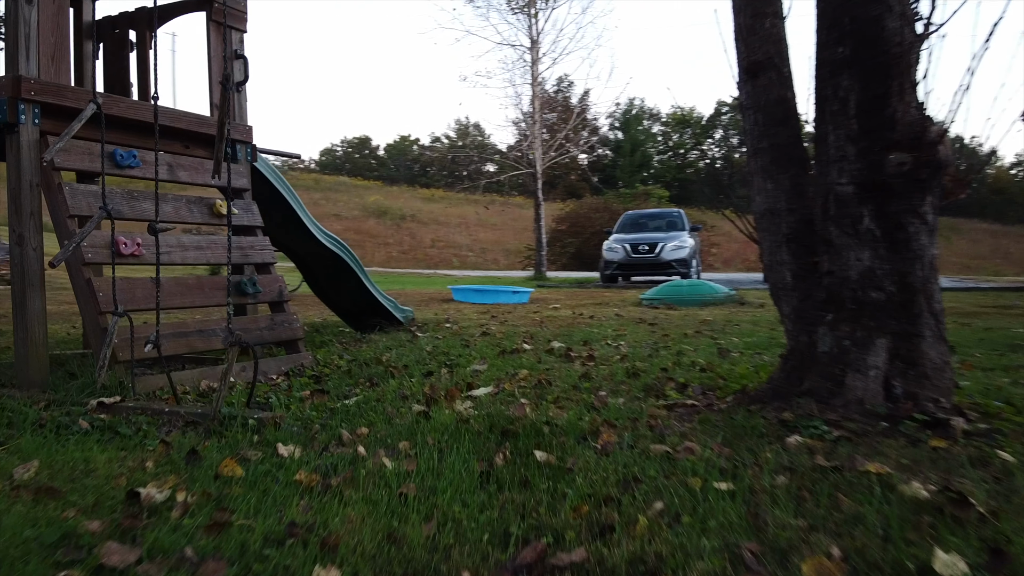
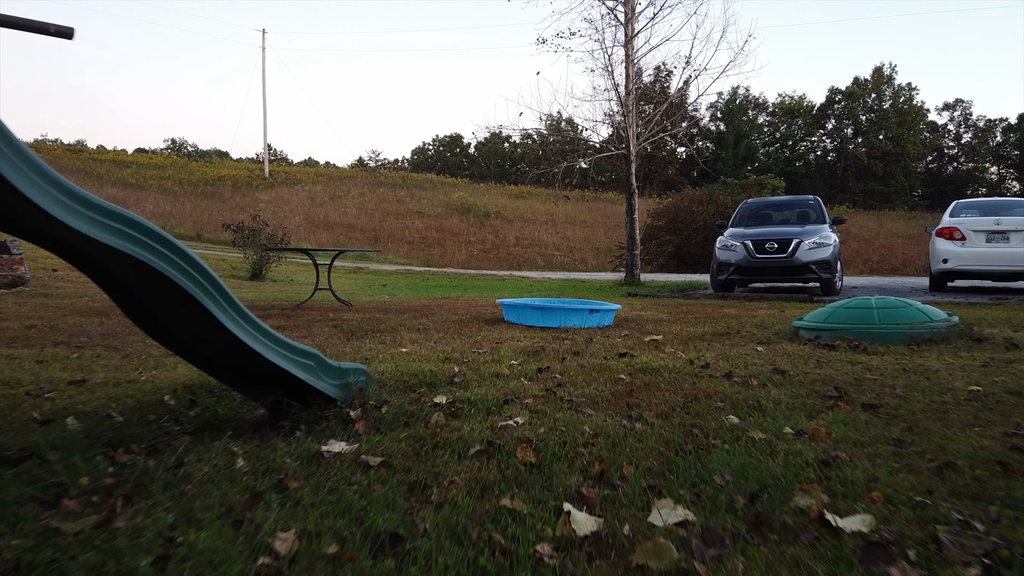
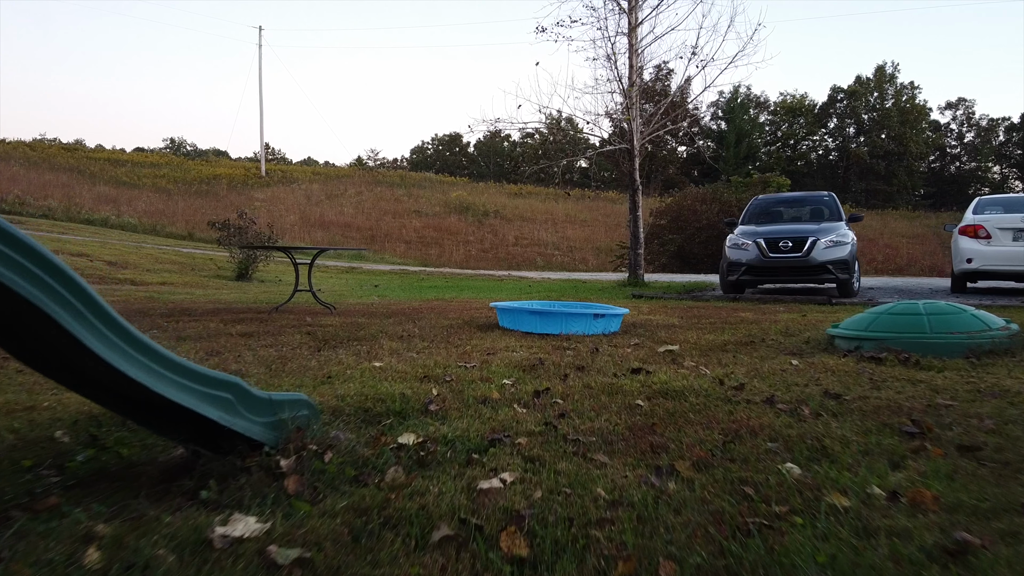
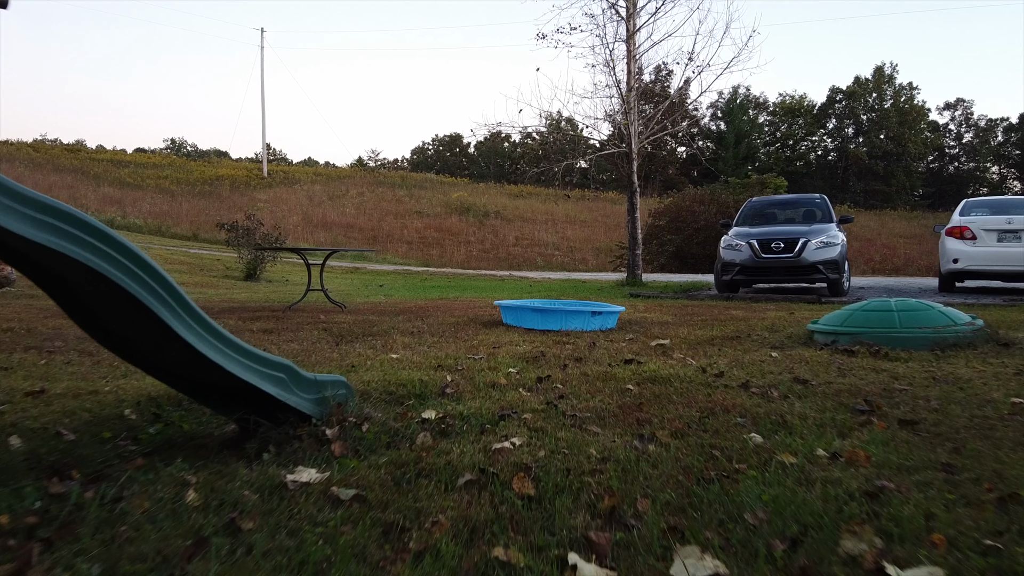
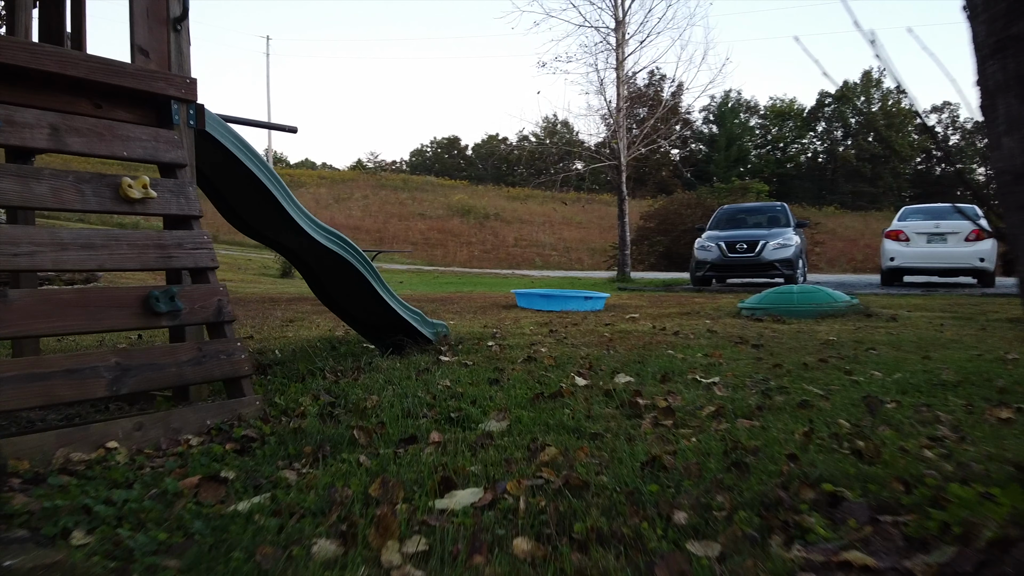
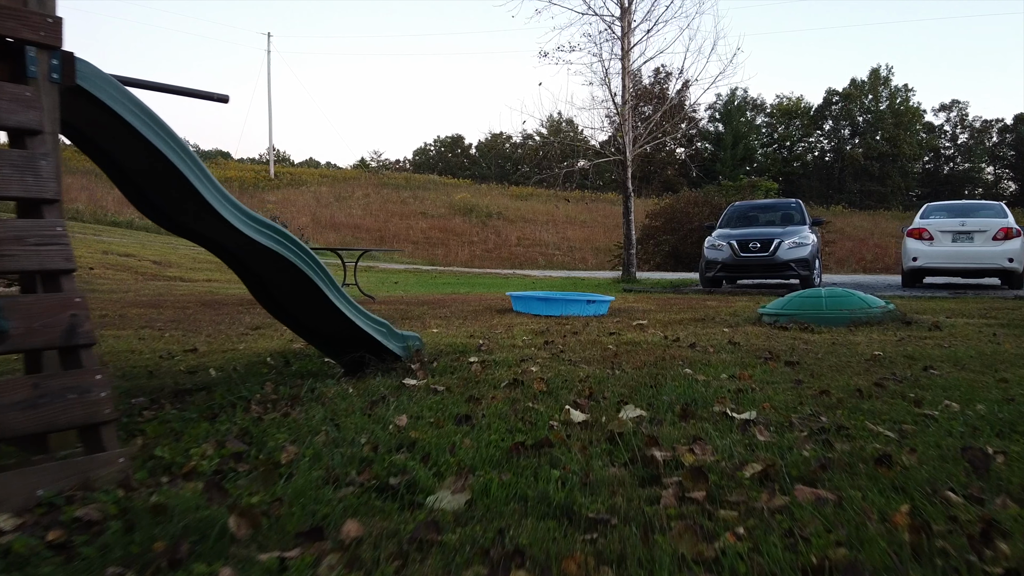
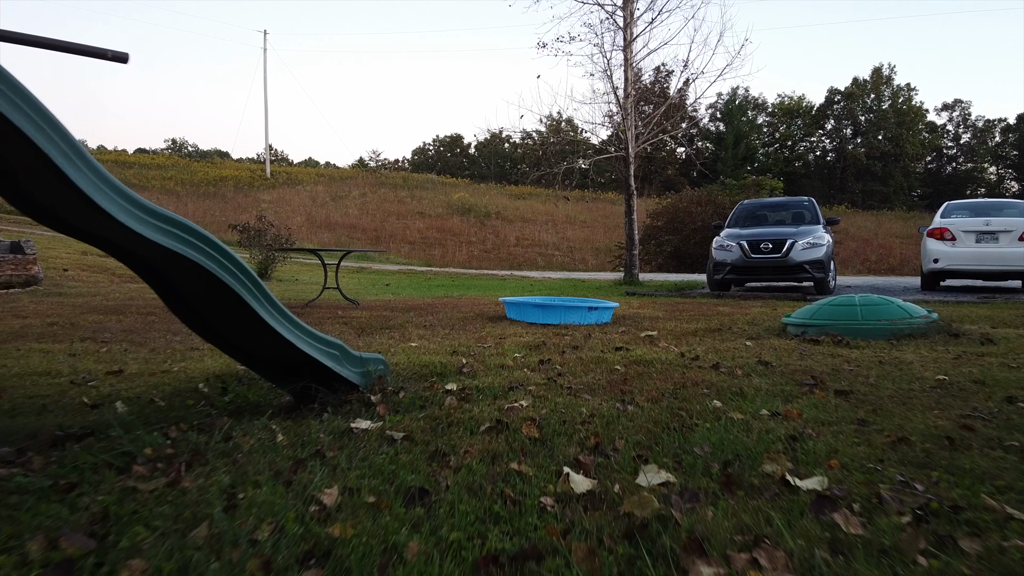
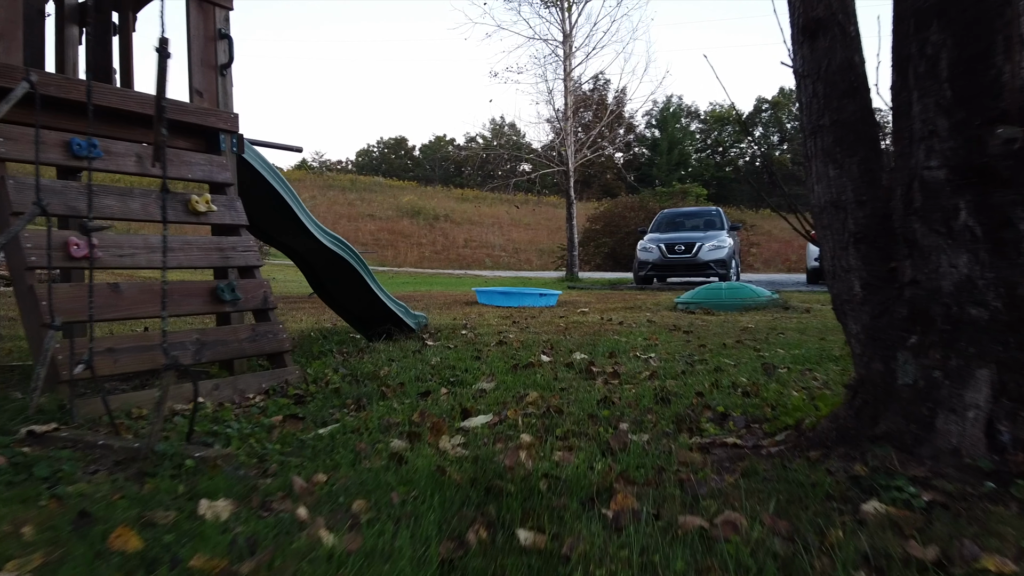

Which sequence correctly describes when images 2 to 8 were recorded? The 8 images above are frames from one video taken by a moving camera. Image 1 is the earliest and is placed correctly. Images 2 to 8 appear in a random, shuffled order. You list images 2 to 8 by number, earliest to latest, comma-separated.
8, 5, 6, 7, 2, 4, 3
